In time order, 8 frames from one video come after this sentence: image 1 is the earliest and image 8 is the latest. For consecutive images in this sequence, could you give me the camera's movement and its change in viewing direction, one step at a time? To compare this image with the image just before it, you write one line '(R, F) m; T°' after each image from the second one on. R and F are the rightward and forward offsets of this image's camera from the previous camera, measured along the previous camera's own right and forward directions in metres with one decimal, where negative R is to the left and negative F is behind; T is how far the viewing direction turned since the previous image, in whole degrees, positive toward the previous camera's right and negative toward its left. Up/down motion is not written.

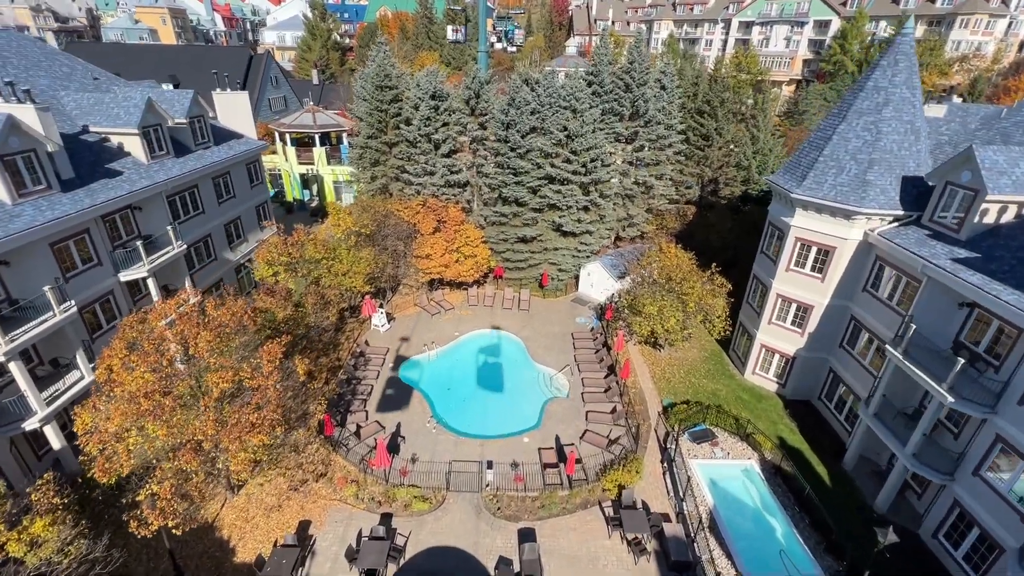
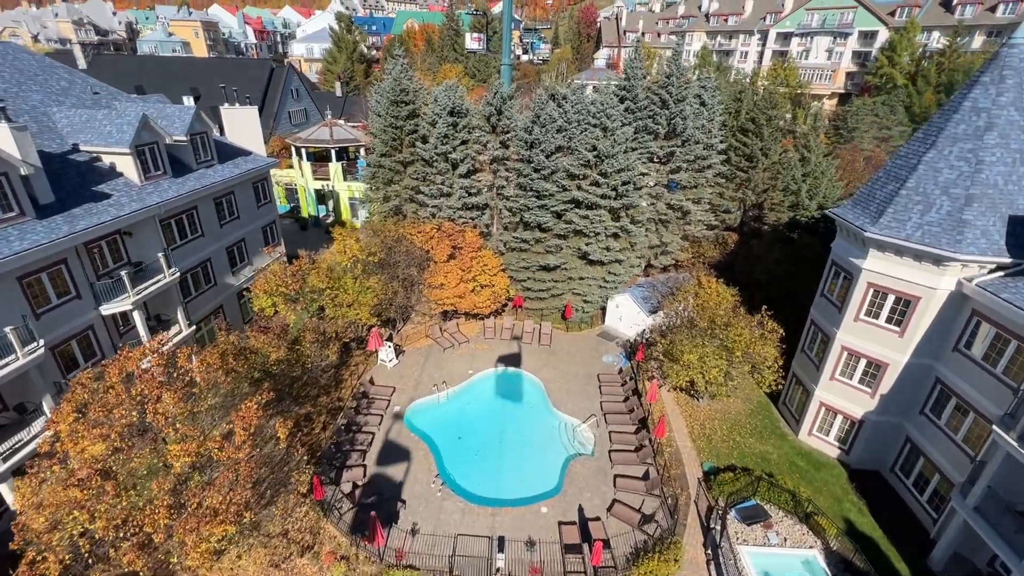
(0.0, +2.5) m; -3°
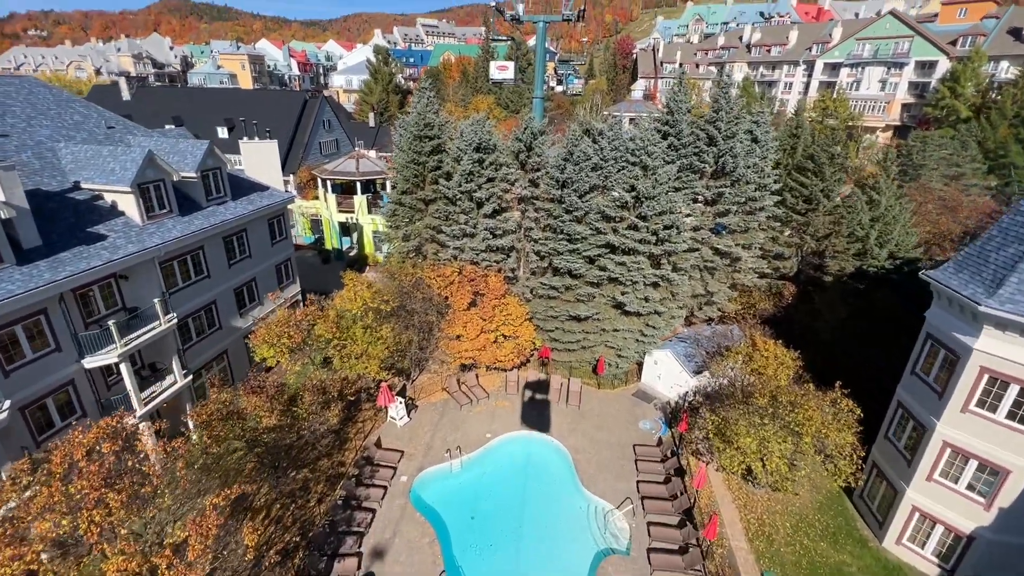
(+0.1, +2.5) m; -4°
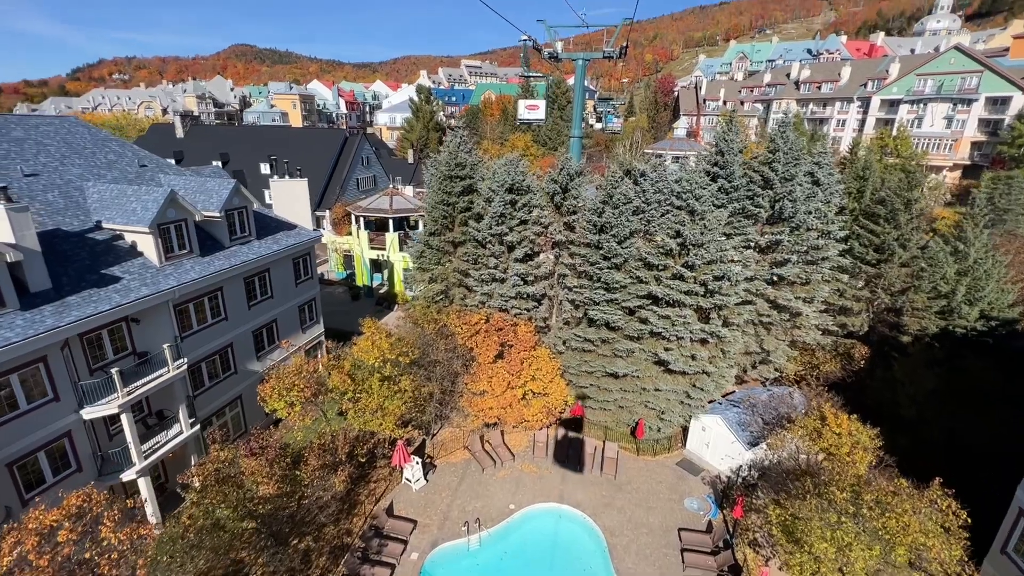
(+0.1, +1.8) m; -4°
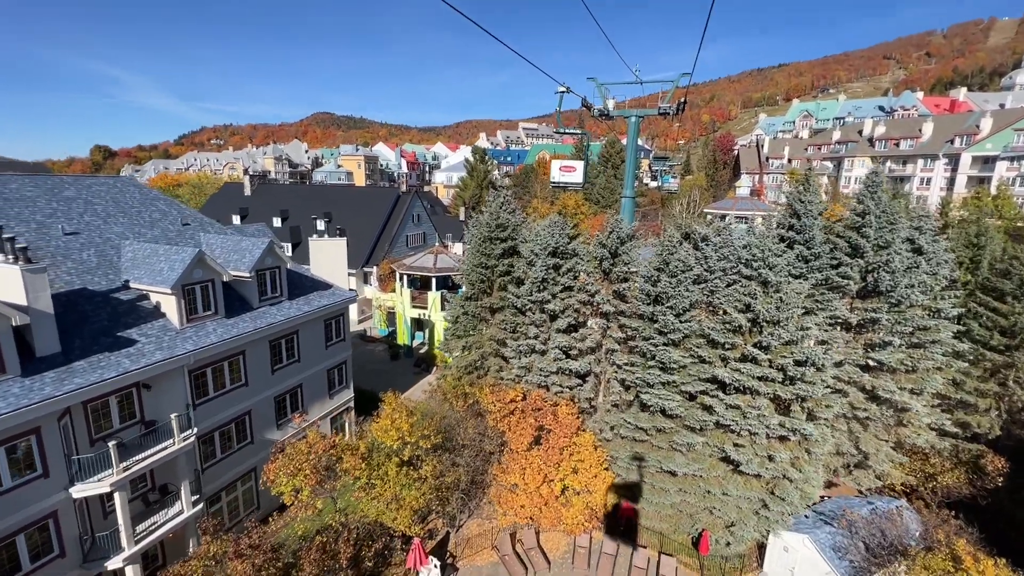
(+0.4, +2.2) m; -6°
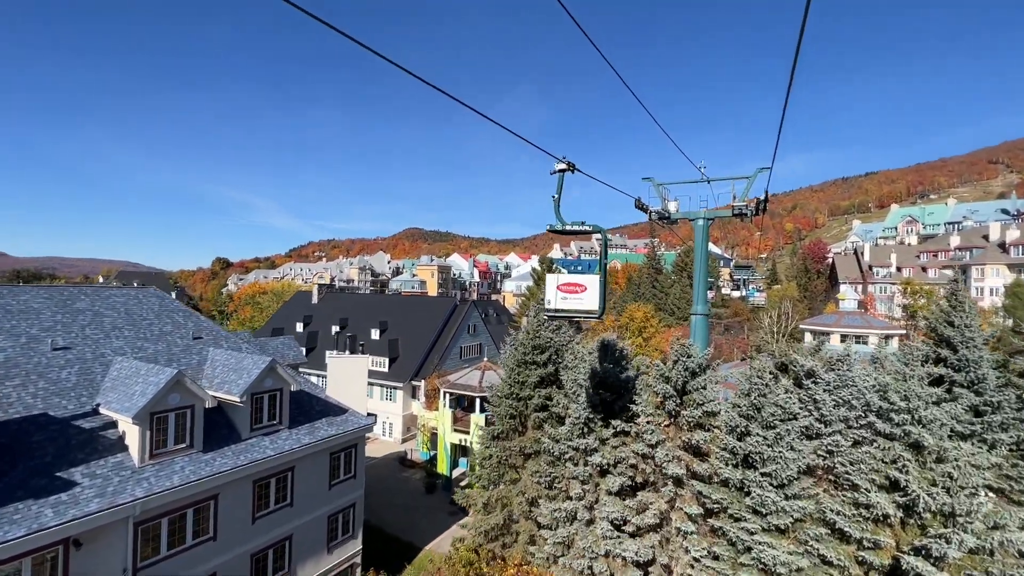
(+1.4, +4.0) m; -9°
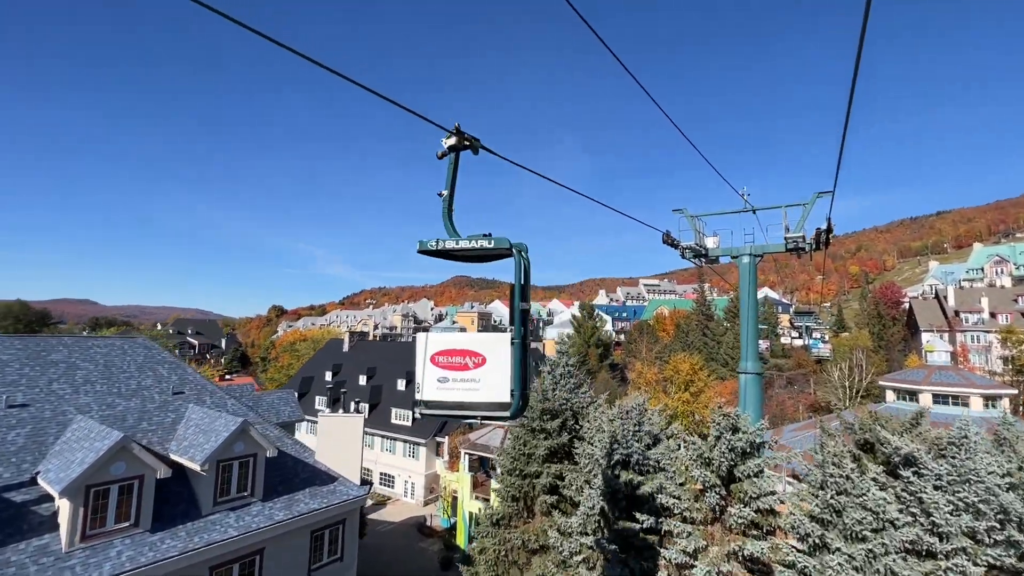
(+1.4, +2.8) m; -6°
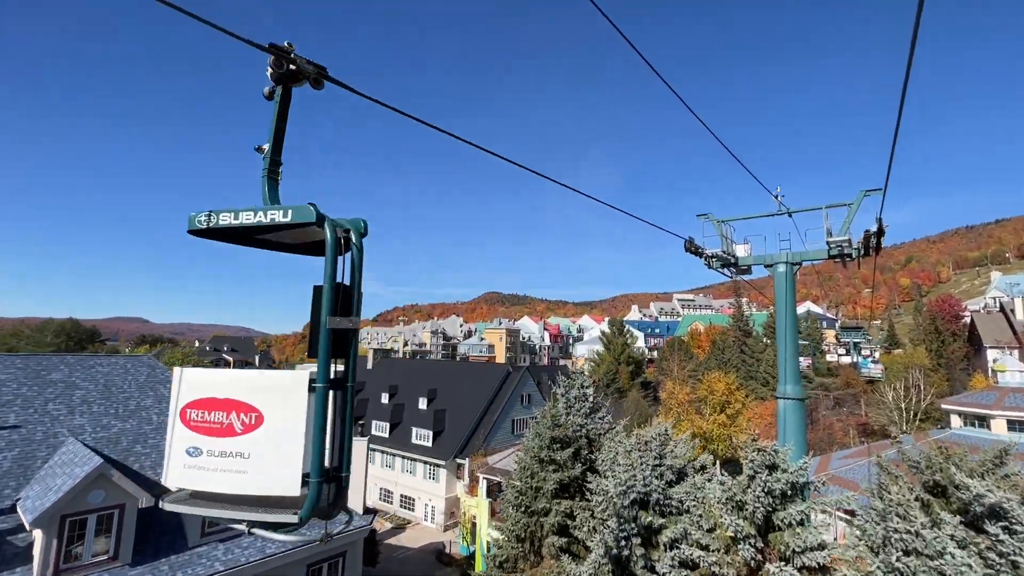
(+0.8, +1.4) m; -4°
